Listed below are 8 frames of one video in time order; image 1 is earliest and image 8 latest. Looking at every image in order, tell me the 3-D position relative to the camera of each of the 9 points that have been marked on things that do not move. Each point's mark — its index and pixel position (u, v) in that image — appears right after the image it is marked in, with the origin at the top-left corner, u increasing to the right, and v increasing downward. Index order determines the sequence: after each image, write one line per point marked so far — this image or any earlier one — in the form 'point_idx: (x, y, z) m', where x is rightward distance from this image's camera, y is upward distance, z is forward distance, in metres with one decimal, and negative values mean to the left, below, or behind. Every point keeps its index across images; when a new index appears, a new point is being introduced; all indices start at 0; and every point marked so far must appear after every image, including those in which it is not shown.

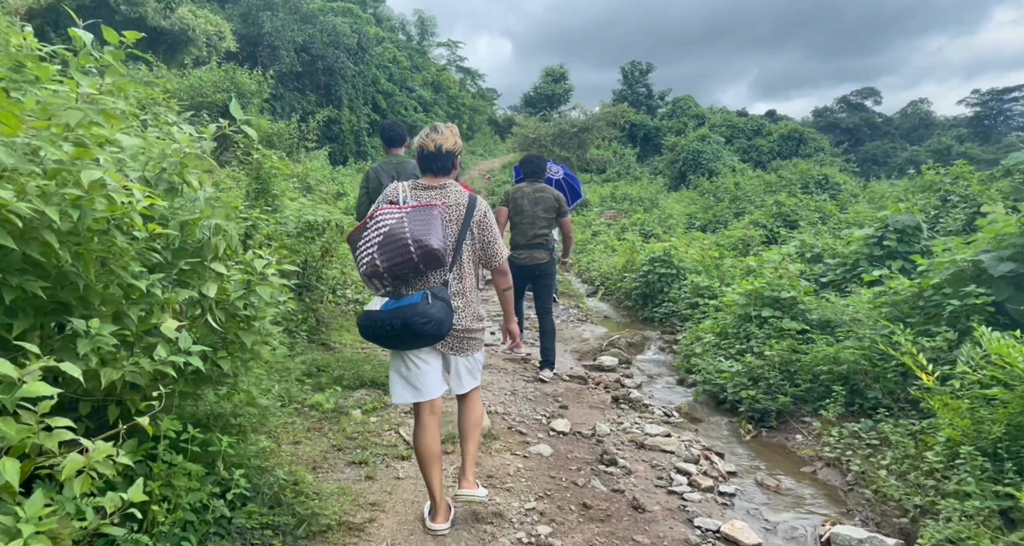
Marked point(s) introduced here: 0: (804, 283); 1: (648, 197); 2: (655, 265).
0: (+2.6, -0.1, +5.4) m
1: (+3.6, +2.0, +16.5) m
2: (+1.9, +0.1, +8.0) m
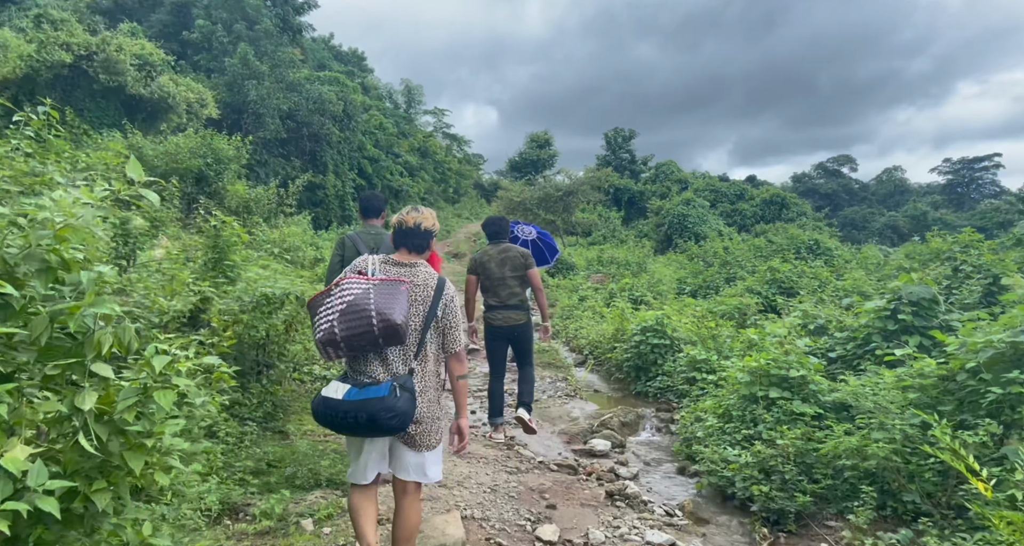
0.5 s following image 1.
0: (+2.4, -0.7, +4.9) m
1: (+3.2, +0.3, +16.2) m
2: (+1.7, -0.8, +7.6) m
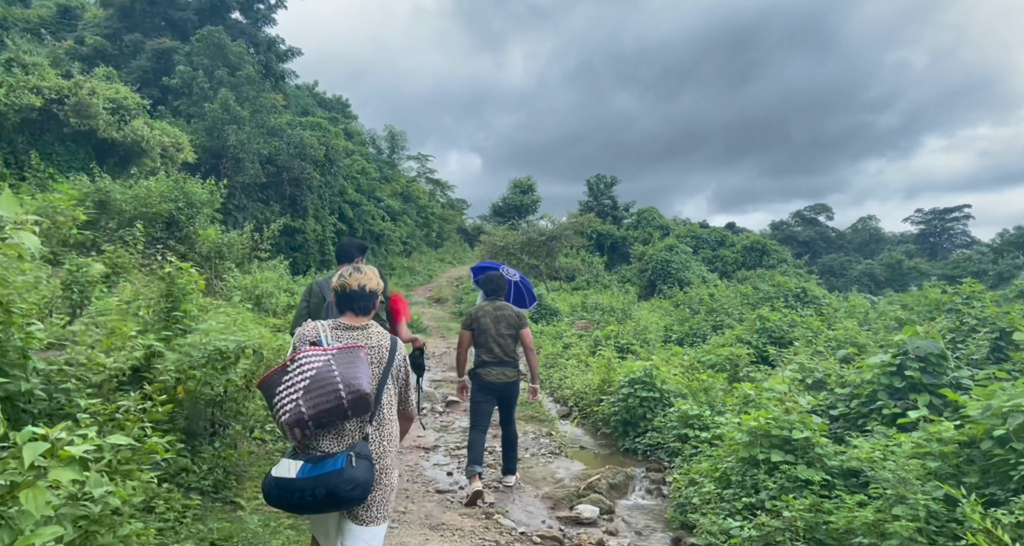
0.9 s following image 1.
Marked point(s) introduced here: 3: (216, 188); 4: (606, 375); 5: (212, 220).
0: (+2.3, -1.1, +4.6) m
1: (+2.8, -0.9, +15.9) m
2: (+1.4, -1.3, +7.2) m
3: (-7.6, +2.2, +15.7) m
4: (+1.3, -1.4, +8.7) m
5: (-7.2, +1.3, +14.8) m
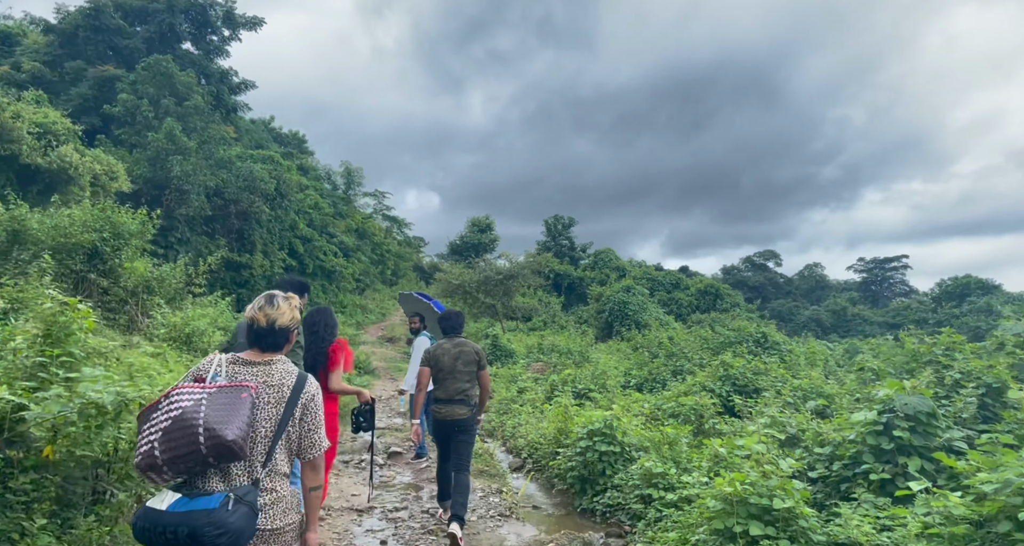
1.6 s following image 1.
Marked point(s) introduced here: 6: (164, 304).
0: (+1.9, -1.4, +4.1) m
1: (+1.6, -1.9, +15.4) m
2: (+0.9, -1.8, +6.6) m
3: (-8.6, +1.3, +14.7) m
4: (+0.7, -2.0, +8.1) m
5: (-8.2, +0.5, +13.8) m
6: (-7.5, -0.7, +13.3) m
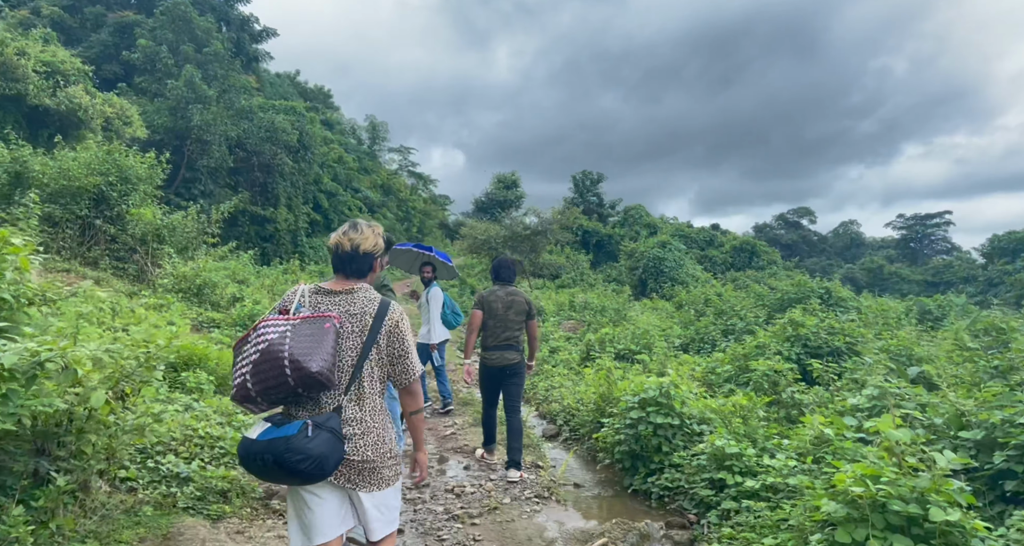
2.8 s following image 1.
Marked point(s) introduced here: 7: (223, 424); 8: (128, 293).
0: (+2.1, -1.0, +3.1) m
1: (+2.3, -0.8, +14.4) m
2: (+1.2, -1.3, +5.6) m
3: (-7.9, +2.5, +13.9) m
4: (+1.1, -1.3, +7.1) m
5: (-7.6, +1.6, +13.0) m
6: (-6.8, +0.4, +12.6) m
7: (-2.6, -1.4, +5.5) m
8: (-6.2, -0.3, +10.0) m
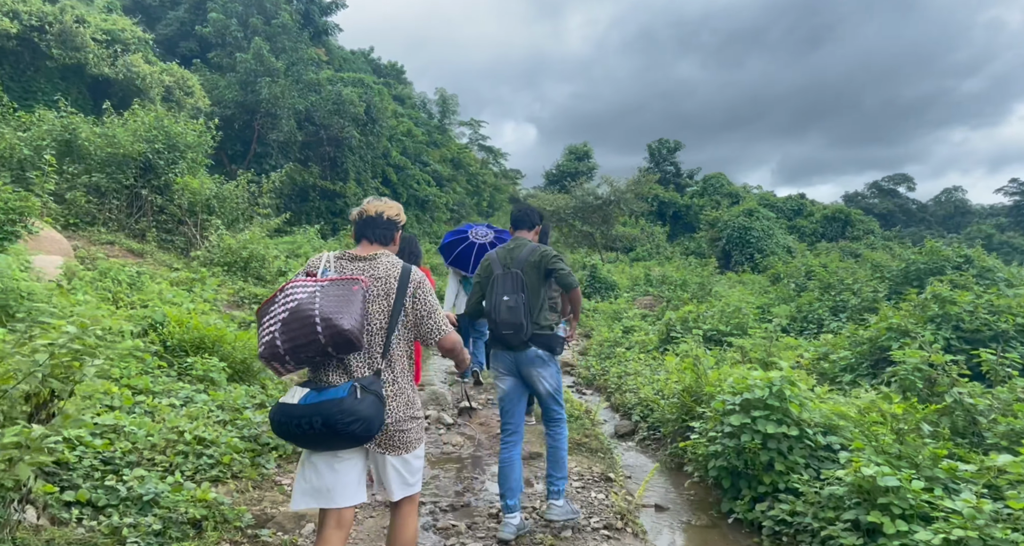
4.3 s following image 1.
0: (+2.3, -0.9, +1.6) m
1: (+3.8, -0.2, +12.8) m
2: (+1.7, -1.0, +4.3) m
3: (-6.5, +3.1, +13.4) m
4: (+1.7, -1.0, +5.7) m
5: (-6.2, +2.1, +12.5) m
6: (-5.6, +0.9, +12.1) m
7: (-2.2, -1.1, +4.6) m
8: (-5.2, +0.1, +9.4) m
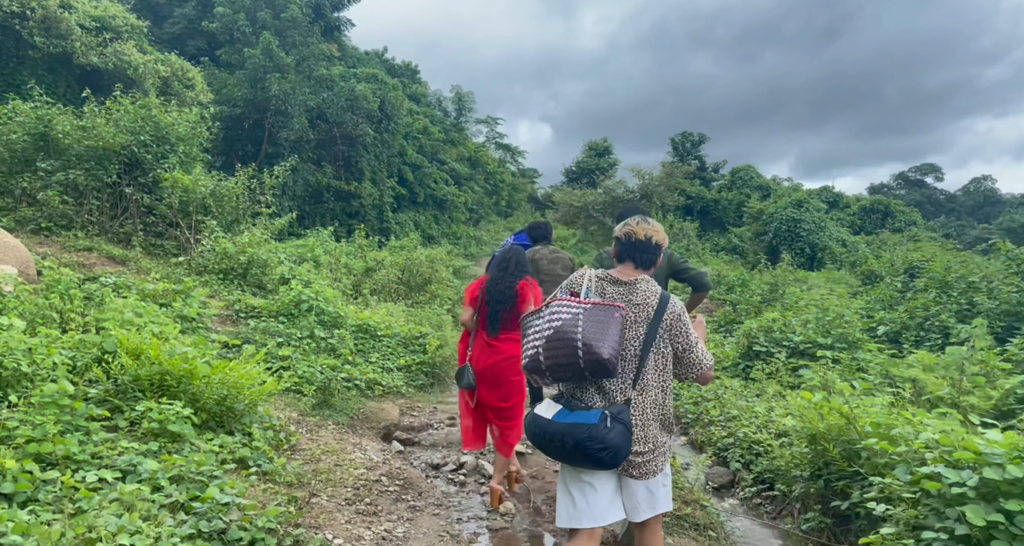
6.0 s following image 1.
0: (+2.6, -0.9, 0.0) m
1: (+4.4, -0.1, +11.2) m
2: (+2.1, -1.0, +2.7) m
3: (-5.9, +2.9, +12.1) m
4: (+2.2, -1.0, +4.2) m
5: (-5.6, +2.0, +11.2) m
6: (-5.0, +0.8, +10.7) m
7: (-1.7, -1.2, +3.1) m
8: (-4.7, 0.0, +8.0) m
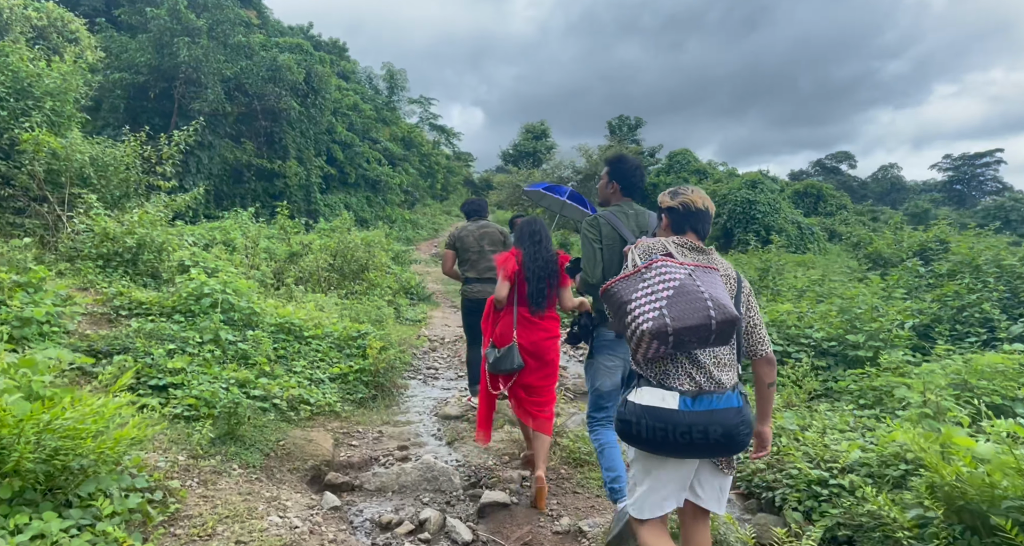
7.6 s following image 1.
0: (+3.0, -0.9, -1.0) m
1: (+3.6, +0.1, +10.3) m
2: (+2.2, -0.9, +1.6) m
3: (-6.7, +3.1, +9.9) m
4: (+2.1, -0.9, +3.0) m
5: (-6.4, +2.2, +9.1) m
6: (-5.7, +0.9, +8.7) m
7: (-1.6, -1.2, +1.6) m
8: (-5.1, +0.1, +6.1) m
